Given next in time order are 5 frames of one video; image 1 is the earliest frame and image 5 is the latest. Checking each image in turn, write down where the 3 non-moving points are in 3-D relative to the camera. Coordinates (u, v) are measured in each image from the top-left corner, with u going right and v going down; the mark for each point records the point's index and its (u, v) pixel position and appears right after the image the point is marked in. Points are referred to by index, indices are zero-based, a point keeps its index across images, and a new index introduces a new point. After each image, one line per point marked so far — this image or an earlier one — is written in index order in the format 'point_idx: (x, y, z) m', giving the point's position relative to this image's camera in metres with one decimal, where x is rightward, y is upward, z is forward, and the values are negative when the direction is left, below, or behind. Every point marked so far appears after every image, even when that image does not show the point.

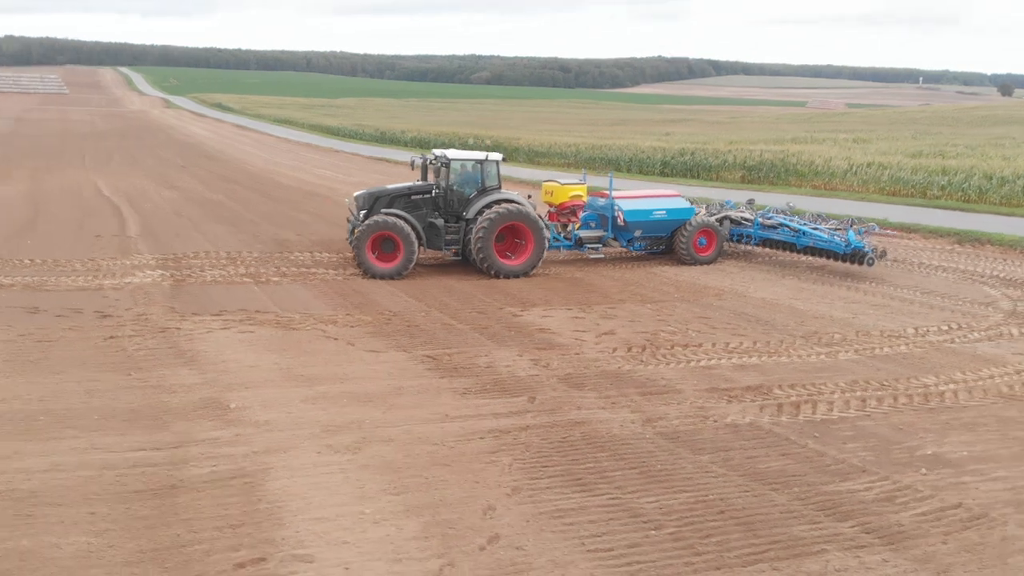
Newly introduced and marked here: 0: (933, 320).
0: (+4.8, -0.4, +10.7) m
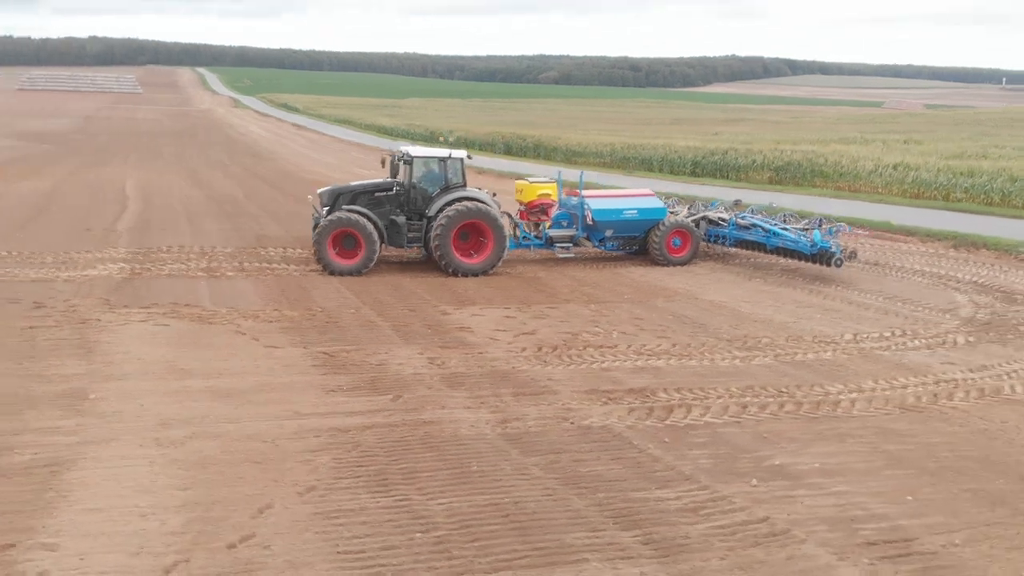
0: (+4.0, -0.4, +10.2) m
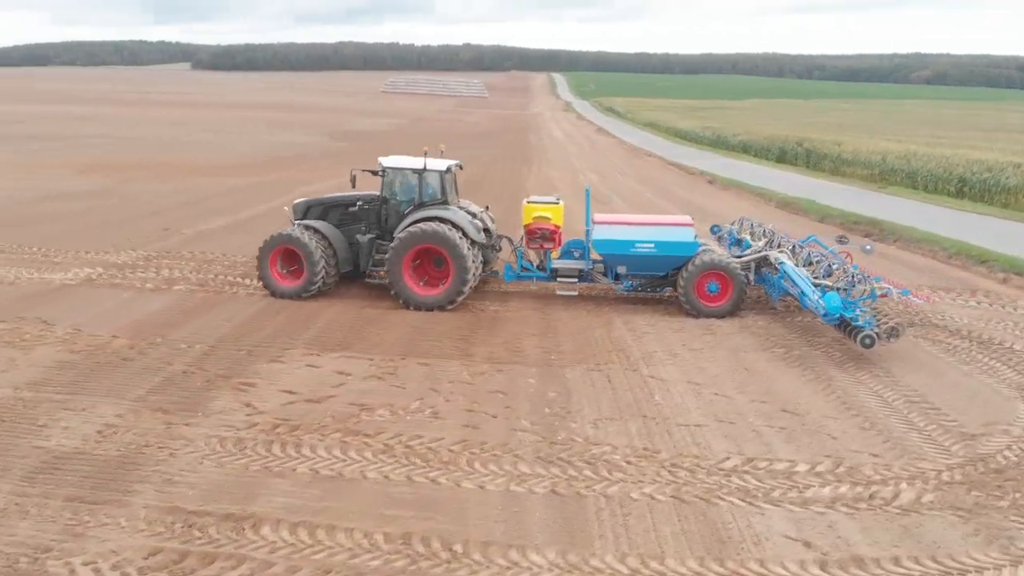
0: (+2.1, -1.2, +6.6) m
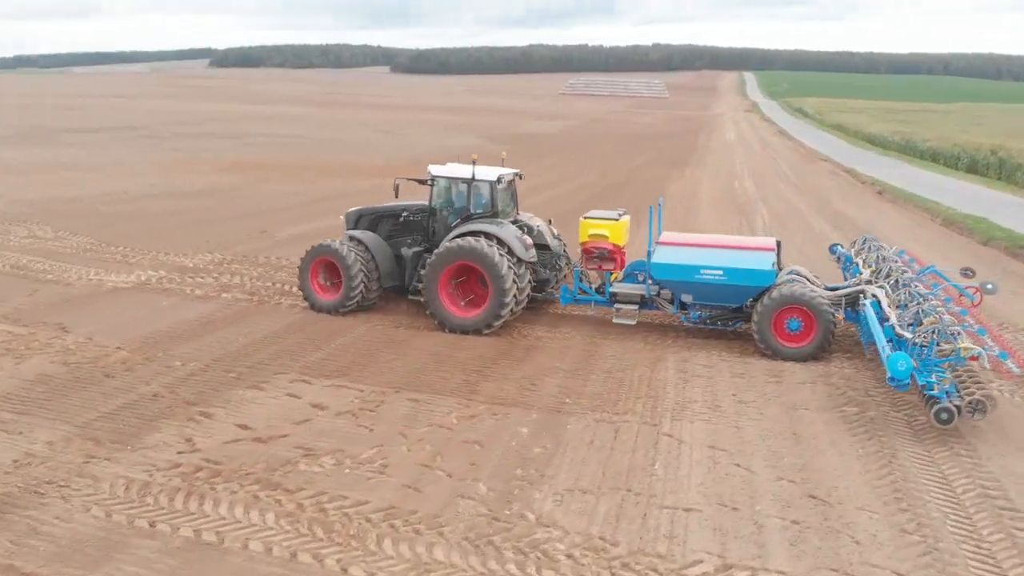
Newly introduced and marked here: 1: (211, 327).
0: (+1.7, -1.5, +5.1) m
1: (-3.1, -0.4, +9.8) m
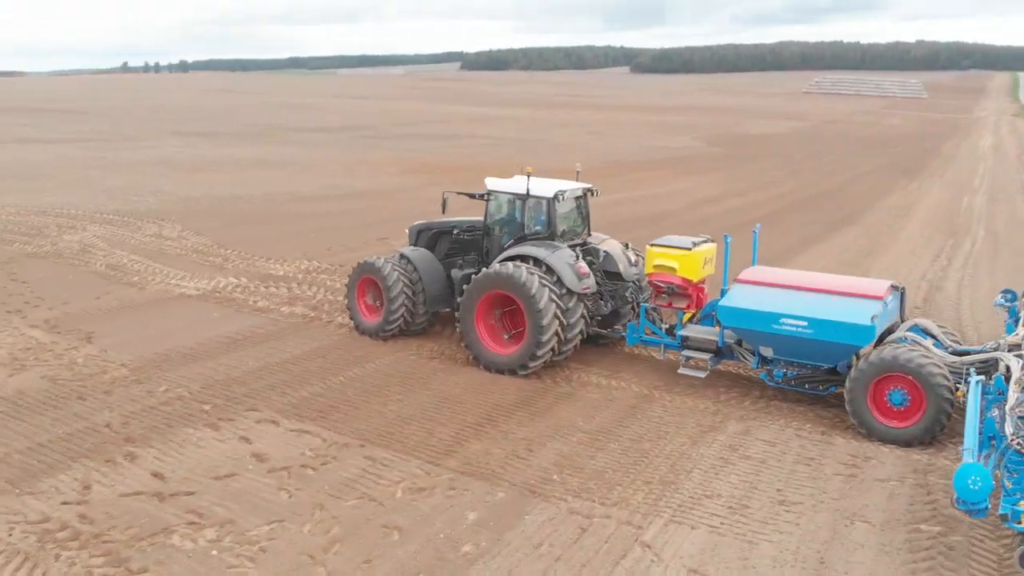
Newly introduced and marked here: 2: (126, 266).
0: (+0.7, -1.9, +3.4) m
1: (-2.7, -0.6, +9.1) m
2: (-5.2, +0.3, +12.5) m
